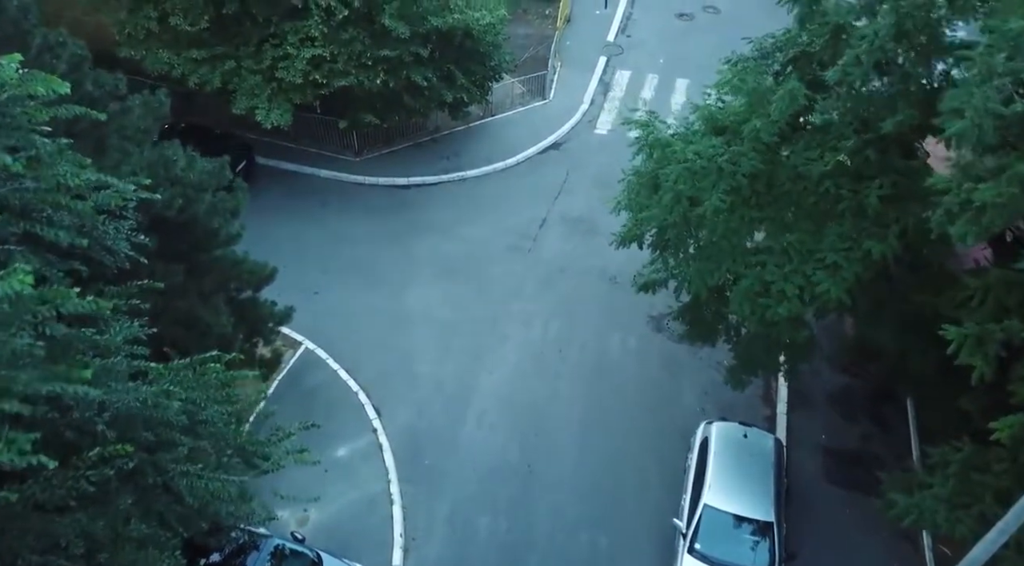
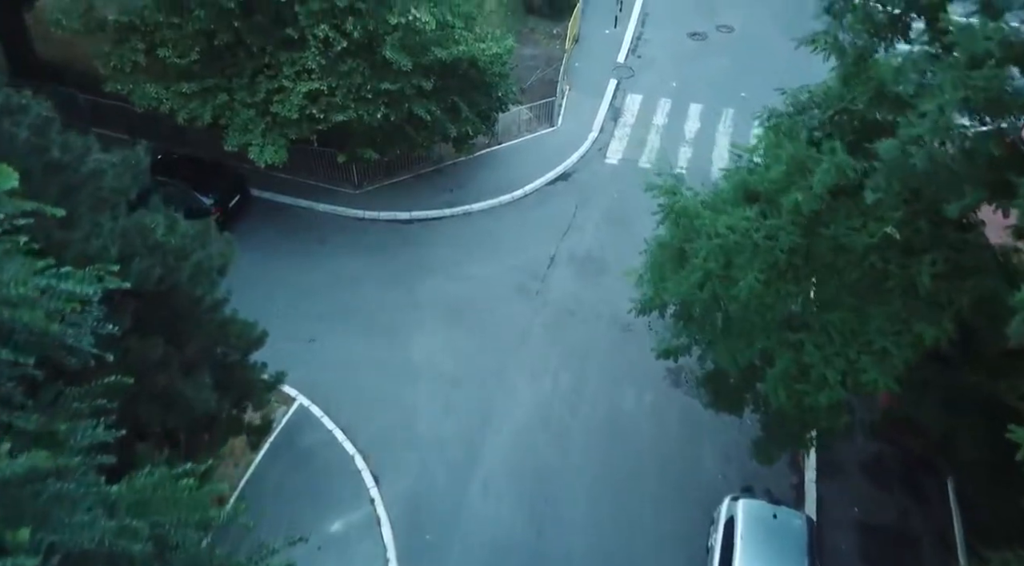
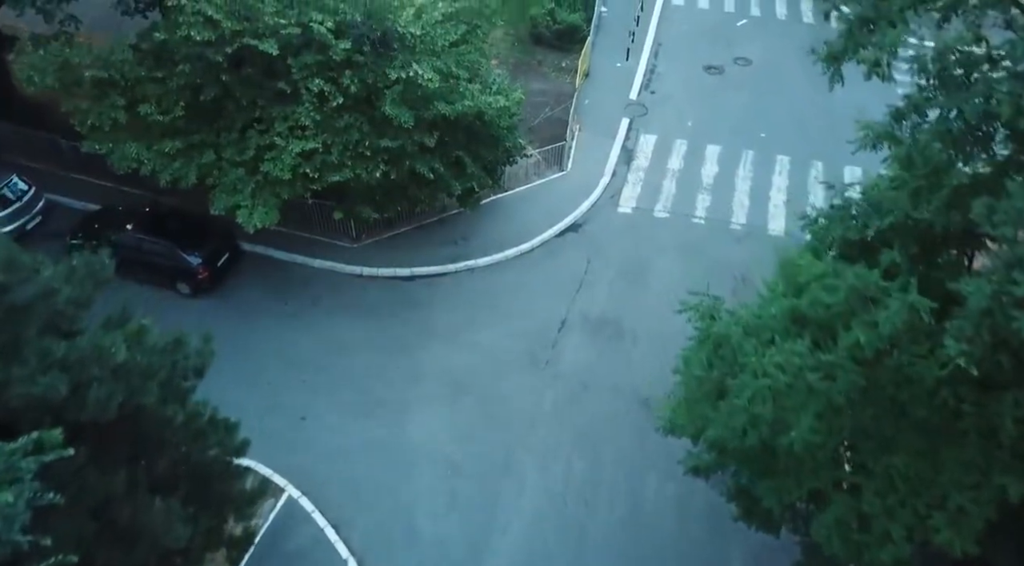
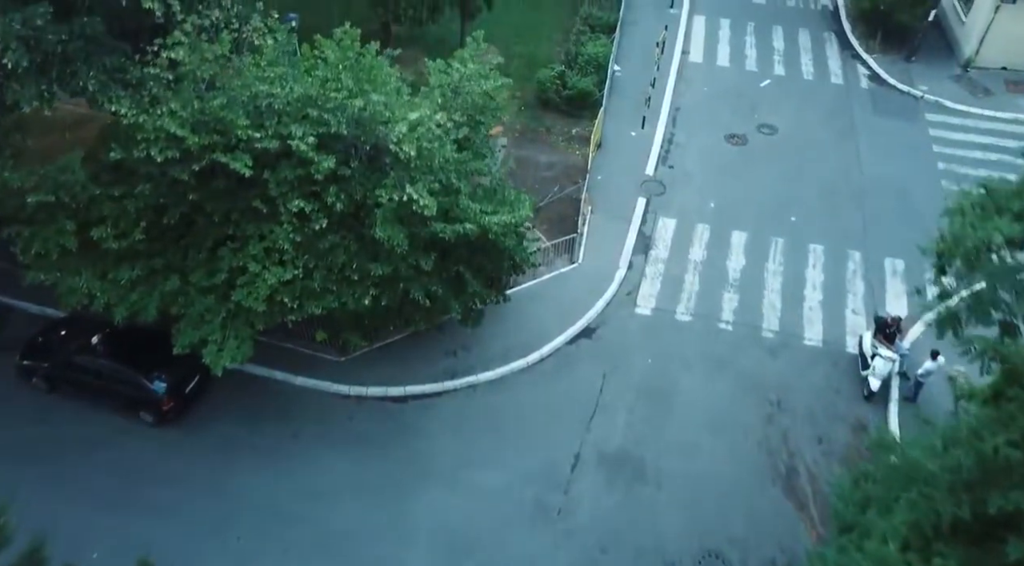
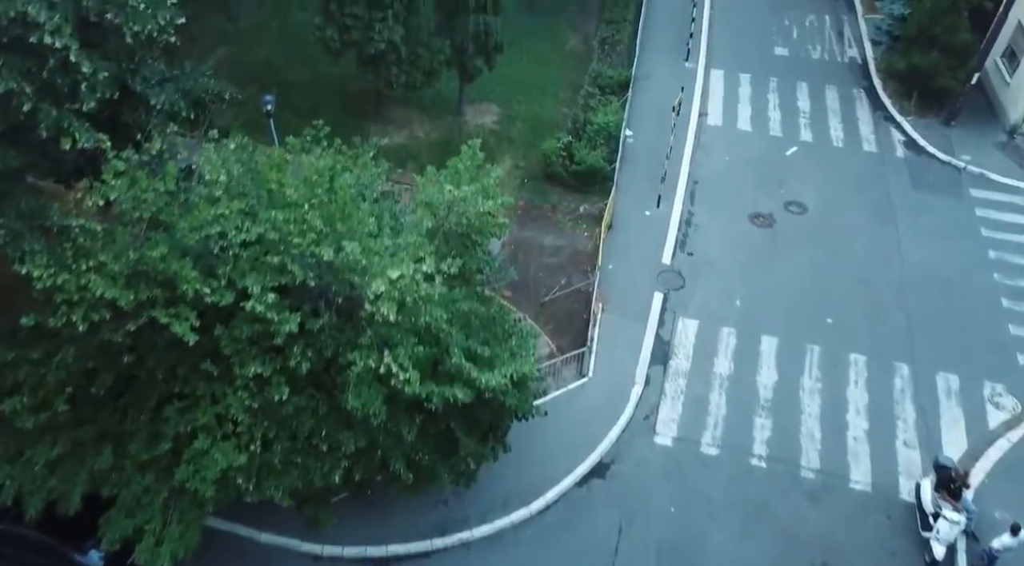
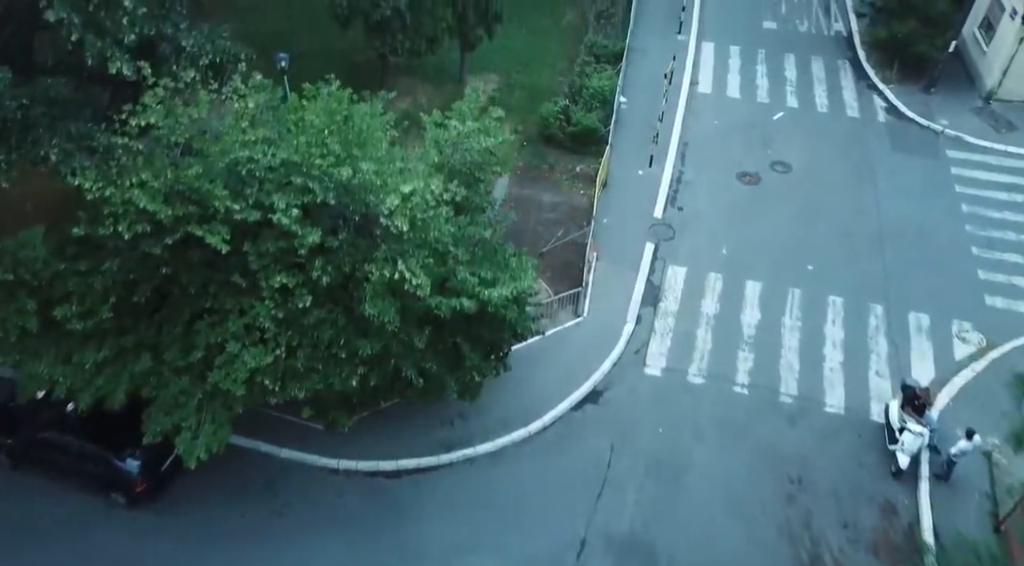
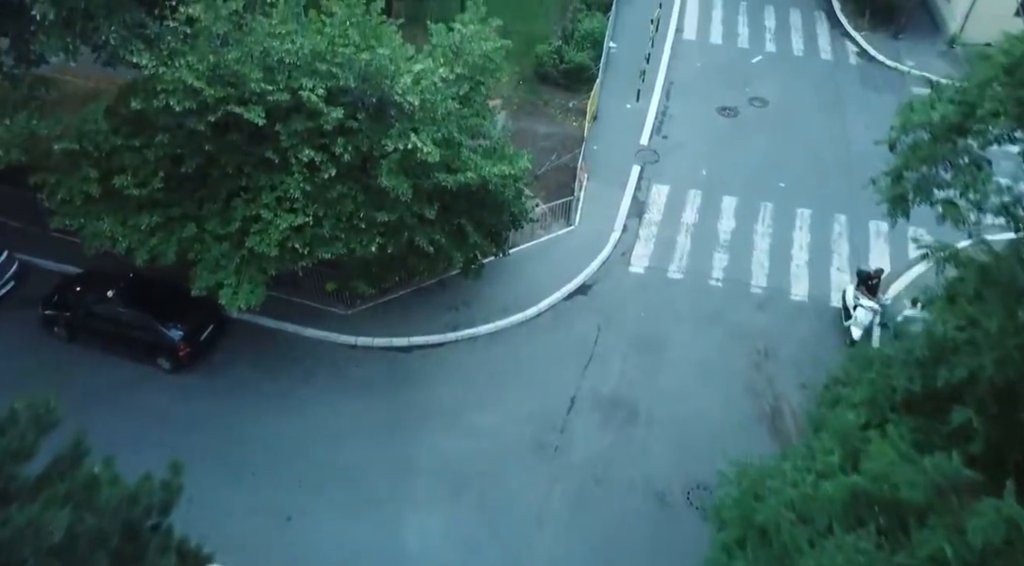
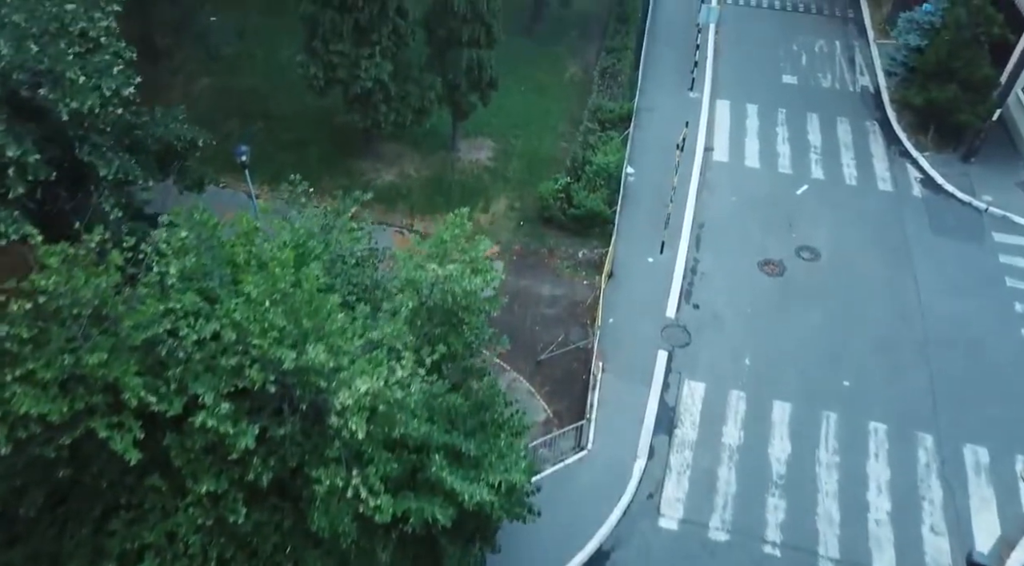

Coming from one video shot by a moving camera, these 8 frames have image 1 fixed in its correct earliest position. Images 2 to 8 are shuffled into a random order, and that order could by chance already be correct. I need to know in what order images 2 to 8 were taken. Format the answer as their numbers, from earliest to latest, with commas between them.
2, 3, 7, 4, 6, 5, 8
